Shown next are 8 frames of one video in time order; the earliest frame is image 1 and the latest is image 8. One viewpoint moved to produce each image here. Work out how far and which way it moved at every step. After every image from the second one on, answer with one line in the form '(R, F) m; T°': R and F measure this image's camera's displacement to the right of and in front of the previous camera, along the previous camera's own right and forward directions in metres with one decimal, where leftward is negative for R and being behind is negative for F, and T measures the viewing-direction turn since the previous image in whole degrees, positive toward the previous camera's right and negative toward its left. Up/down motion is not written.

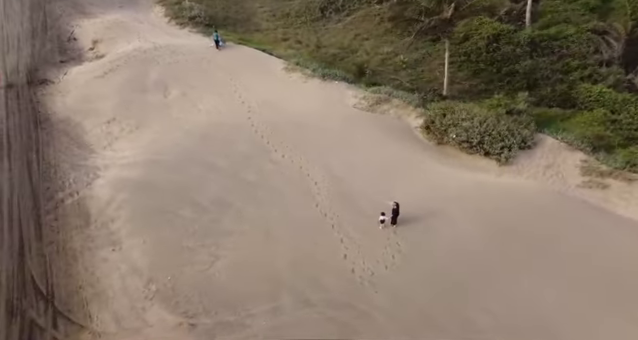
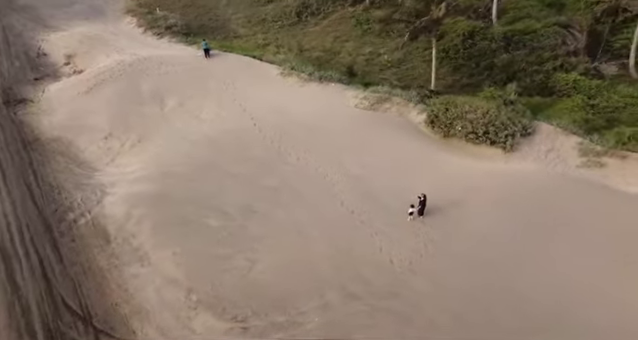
(-1.9, -0.5) m; +6°
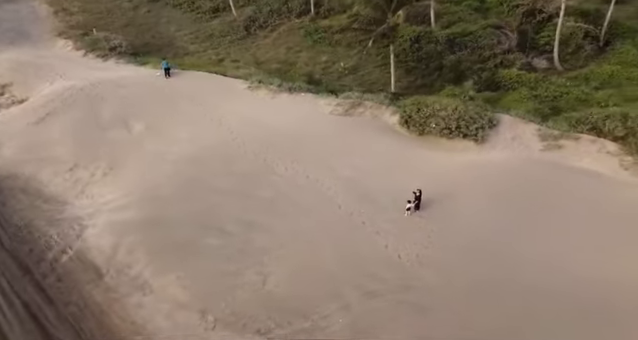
(-1.8, -0.3) m; +9°
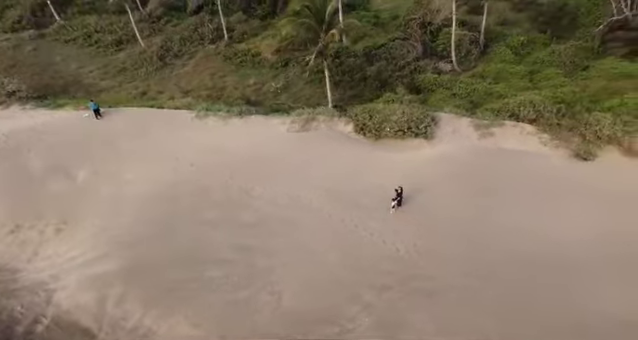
(-2.8, -0.4) m; +15°
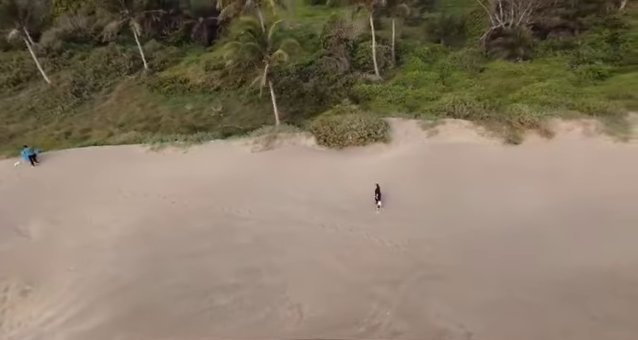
(-2.9, -0.3) m; +14°
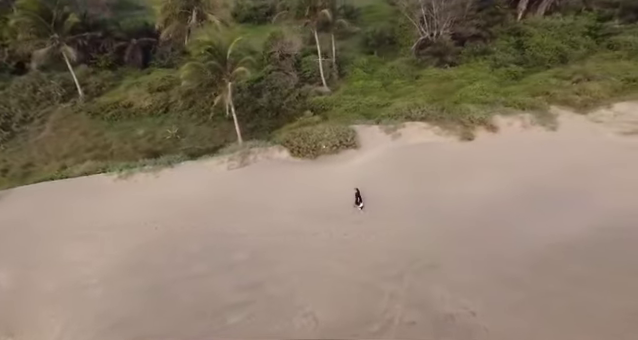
(-2.3, -0.2) m; +11°
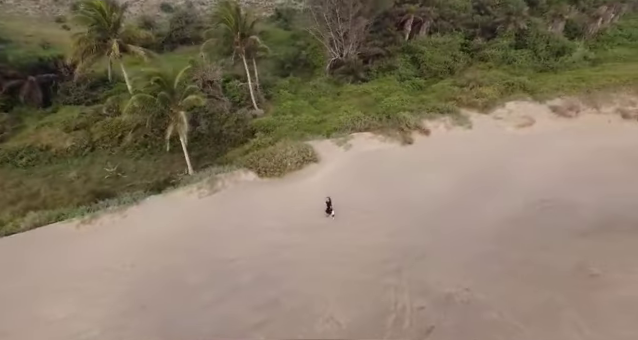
(-3.5, -0.2) m; +16°
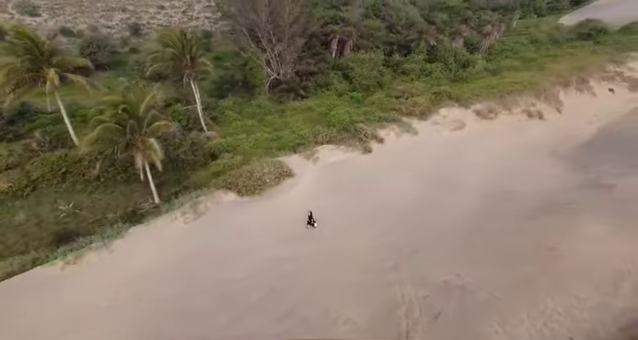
(-3.0, -0.2) m; +12°
